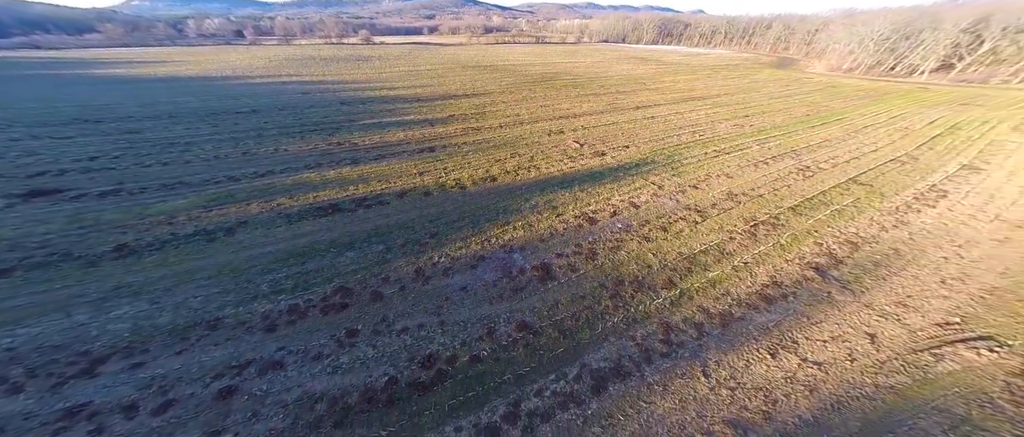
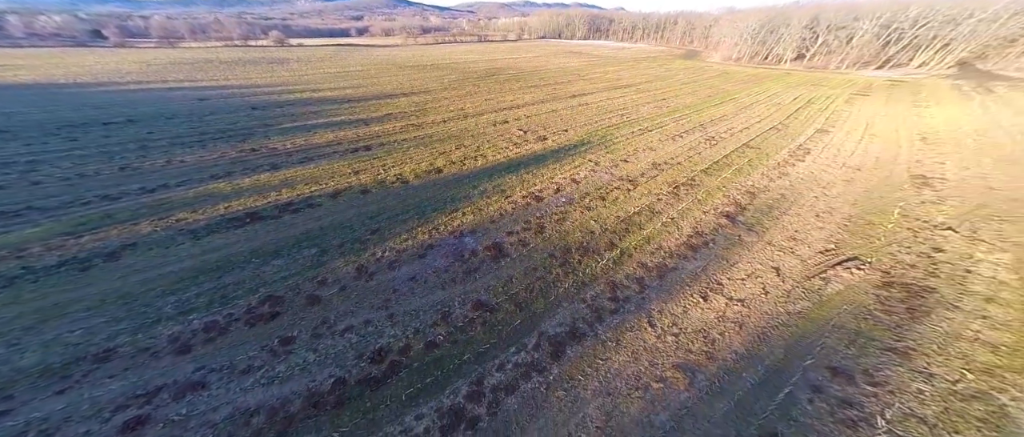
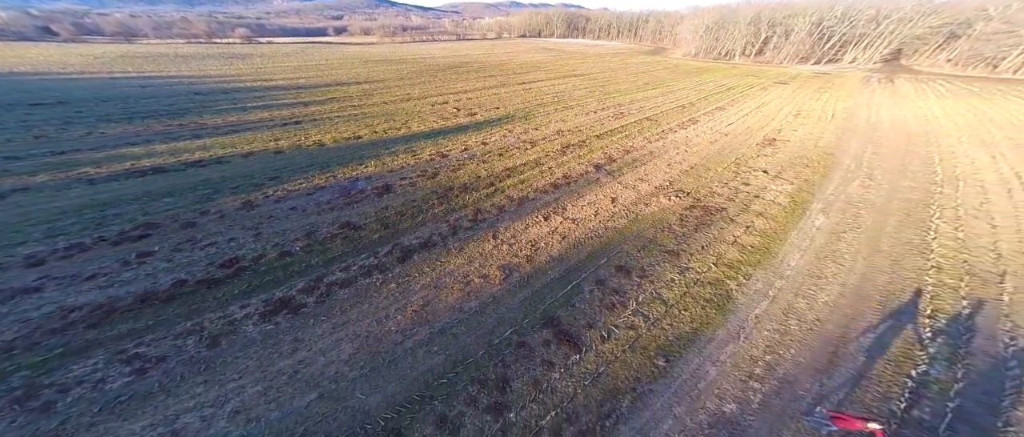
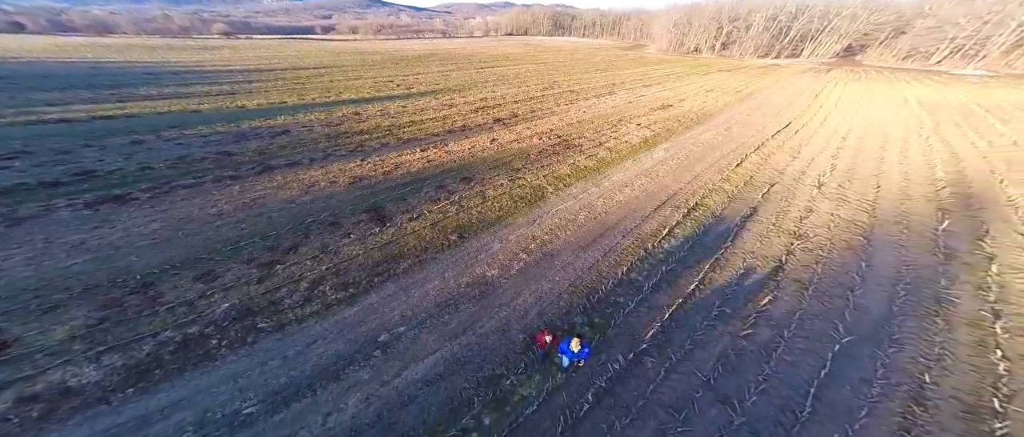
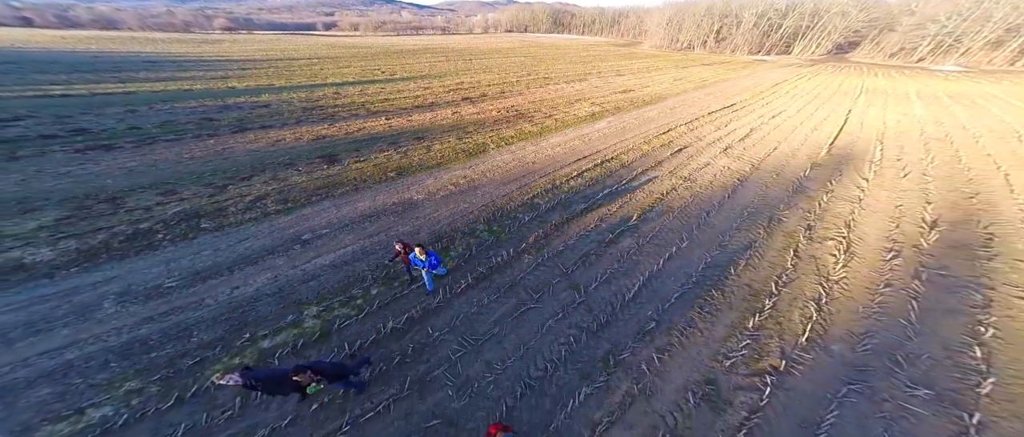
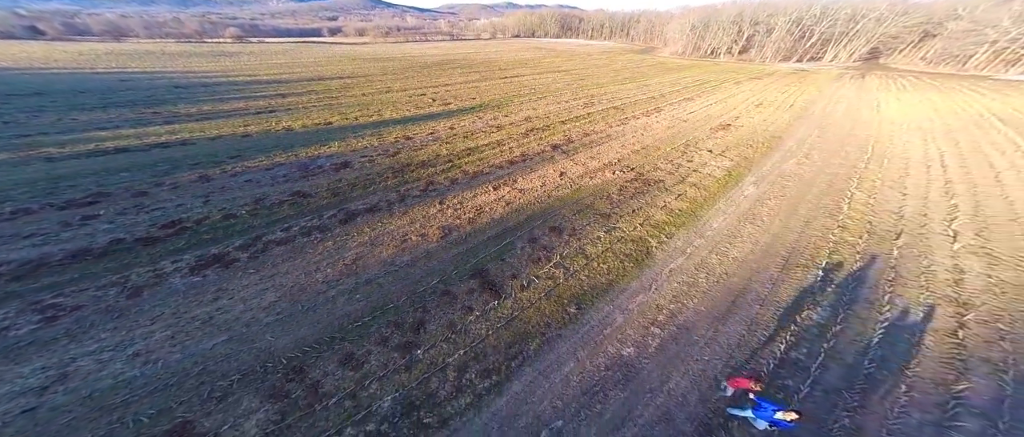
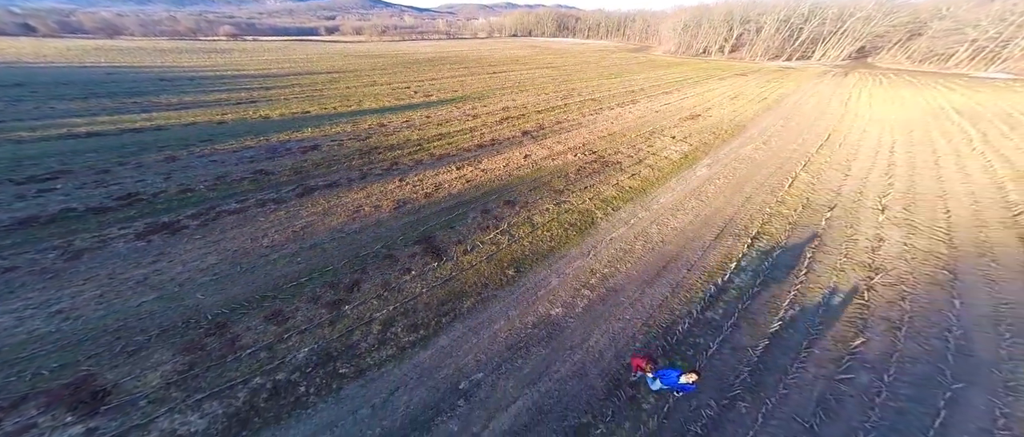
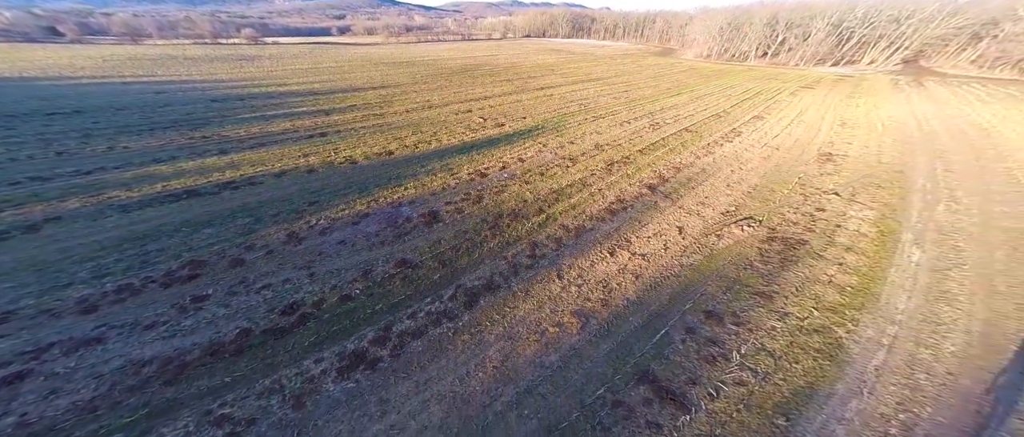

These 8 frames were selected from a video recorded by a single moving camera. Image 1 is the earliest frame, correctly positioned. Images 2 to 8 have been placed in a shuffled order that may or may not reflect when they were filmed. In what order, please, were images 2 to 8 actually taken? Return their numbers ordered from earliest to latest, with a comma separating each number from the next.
2, 8, 3, 6, 7, 4, 5
